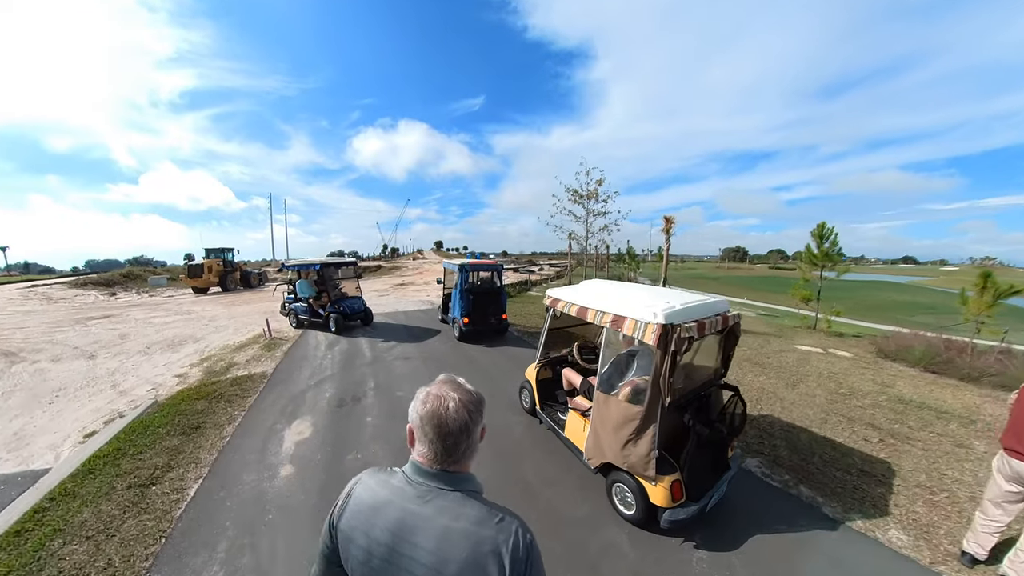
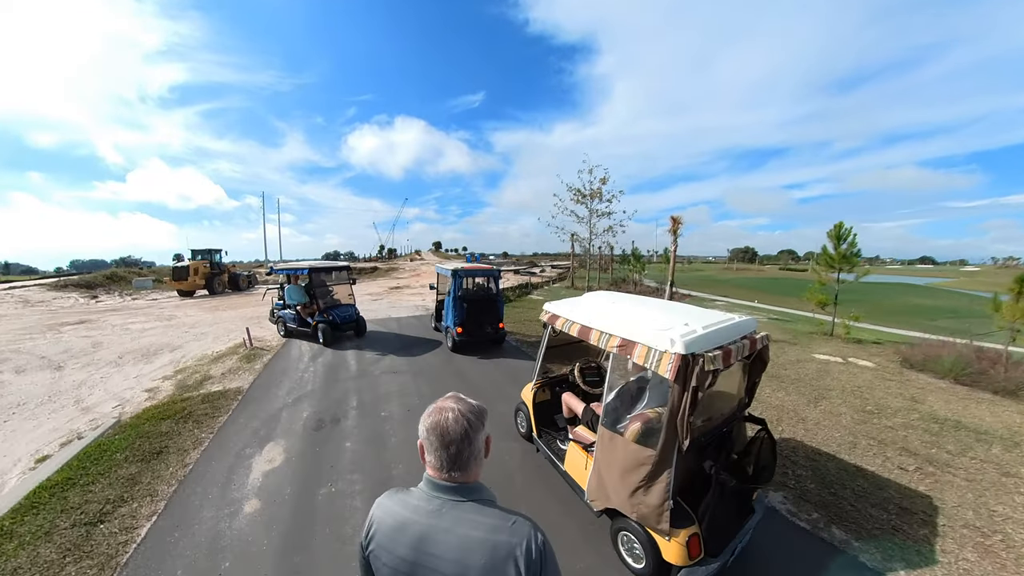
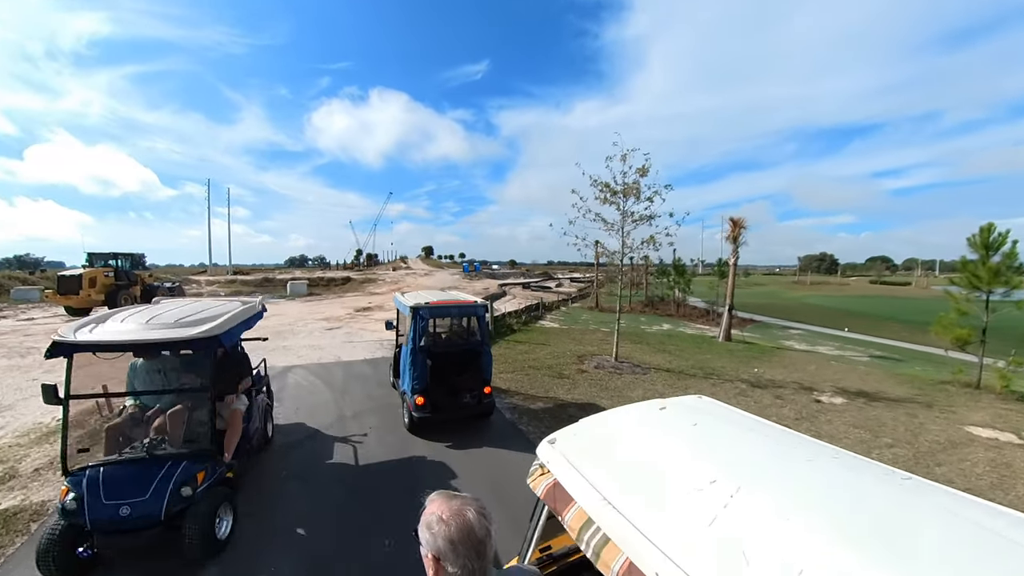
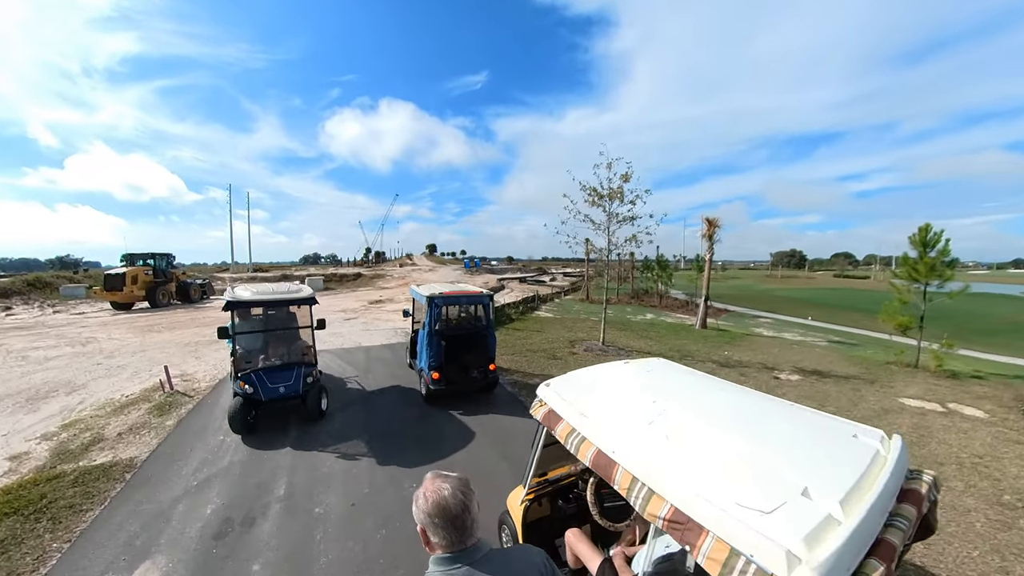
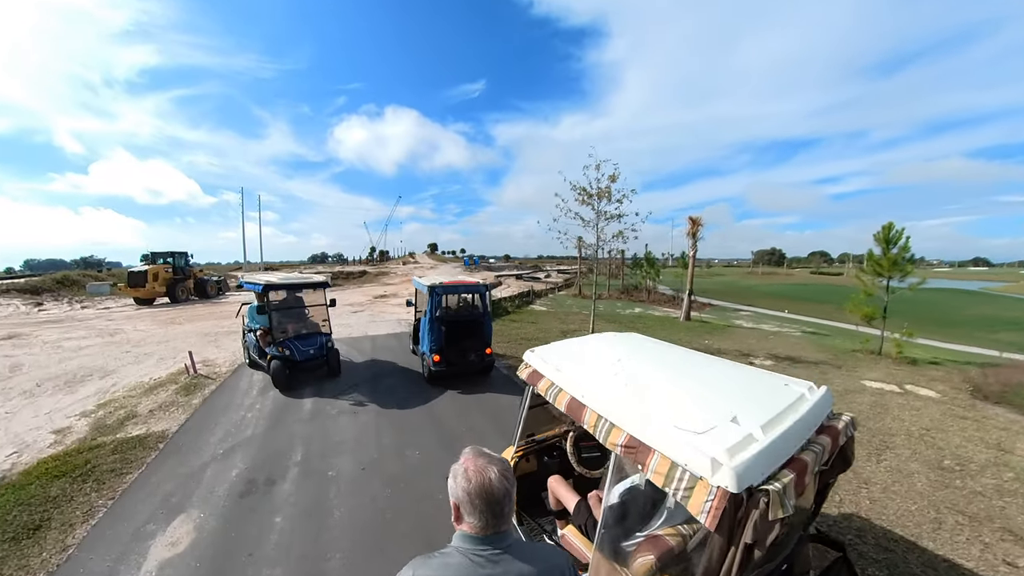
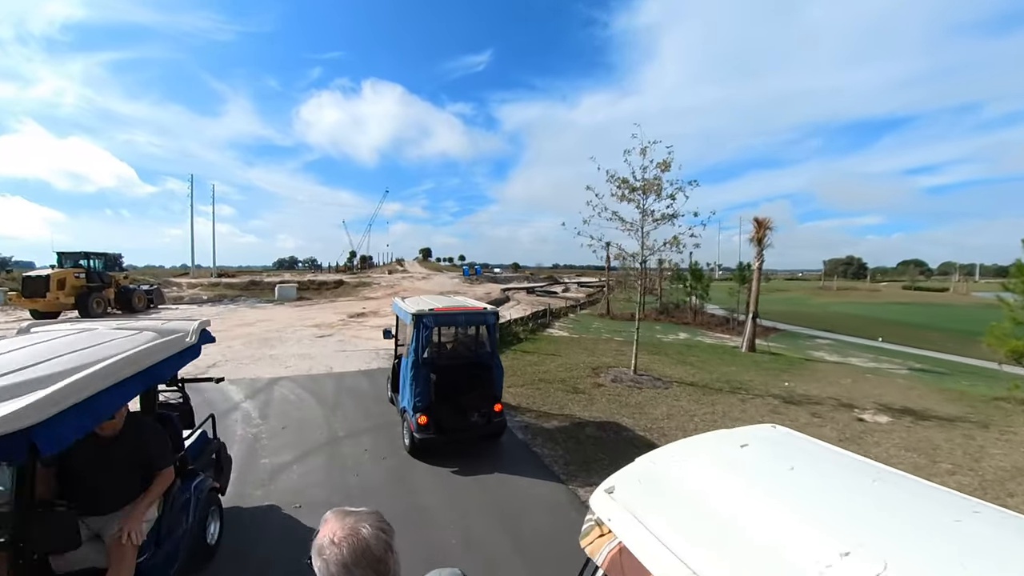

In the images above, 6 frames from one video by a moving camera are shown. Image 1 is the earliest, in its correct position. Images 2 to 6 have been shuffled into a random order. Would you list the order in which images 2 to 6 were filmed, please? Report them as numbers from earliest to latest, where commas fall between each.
2, 5, 4, 3, 6
